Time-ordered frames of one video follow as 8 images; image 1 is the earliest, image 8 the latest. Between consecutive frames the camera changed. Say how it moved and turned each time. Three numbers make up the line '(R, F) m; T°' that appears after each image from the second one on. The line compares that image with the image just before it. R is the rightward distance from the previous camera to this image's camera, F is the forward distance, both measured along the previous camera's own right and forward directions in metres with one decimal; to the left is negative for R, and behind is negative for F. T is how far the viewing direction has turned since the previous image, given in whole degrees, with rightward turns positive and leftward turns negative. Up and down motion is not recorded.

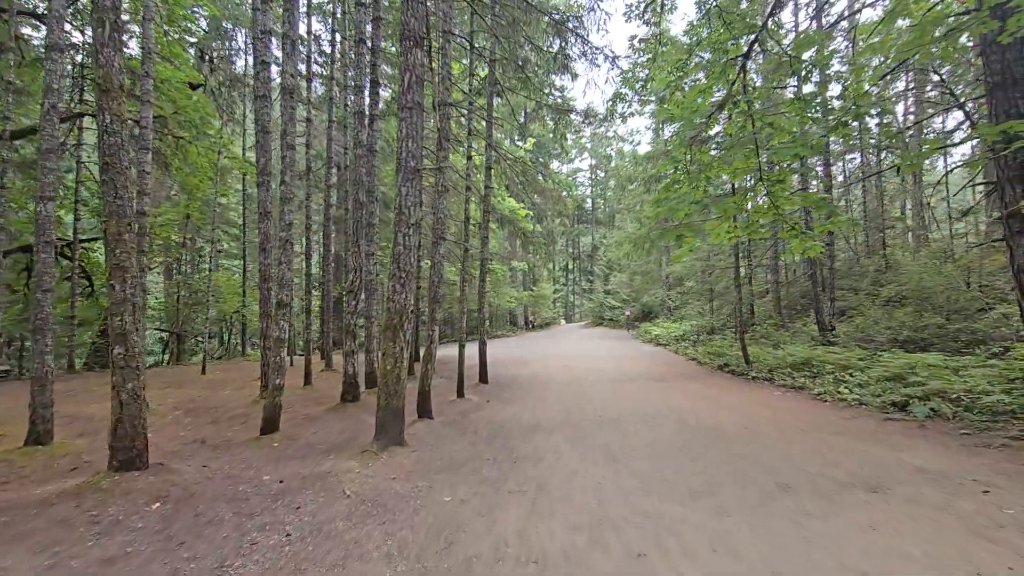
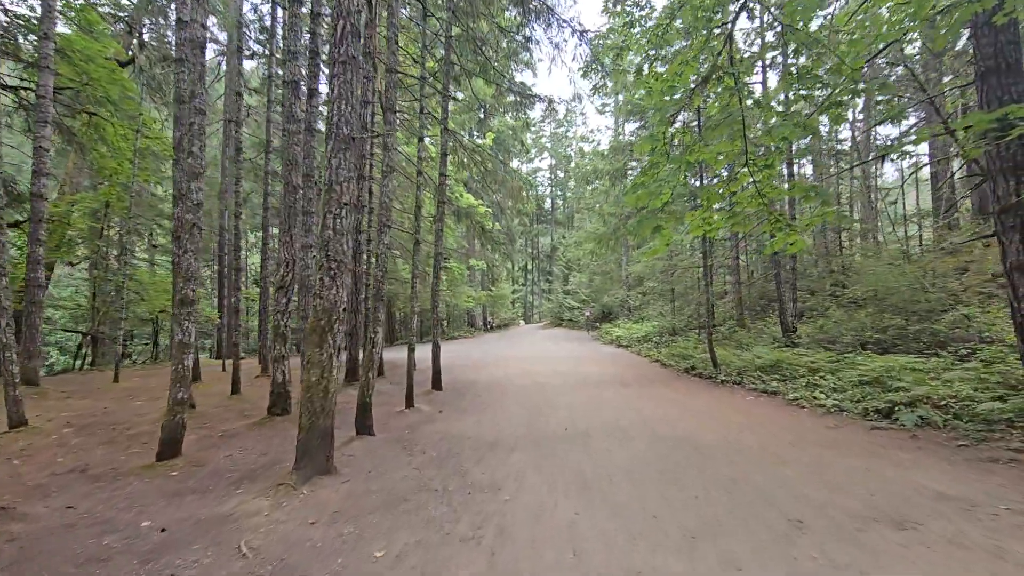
(0.0, +0.8) m; +5°
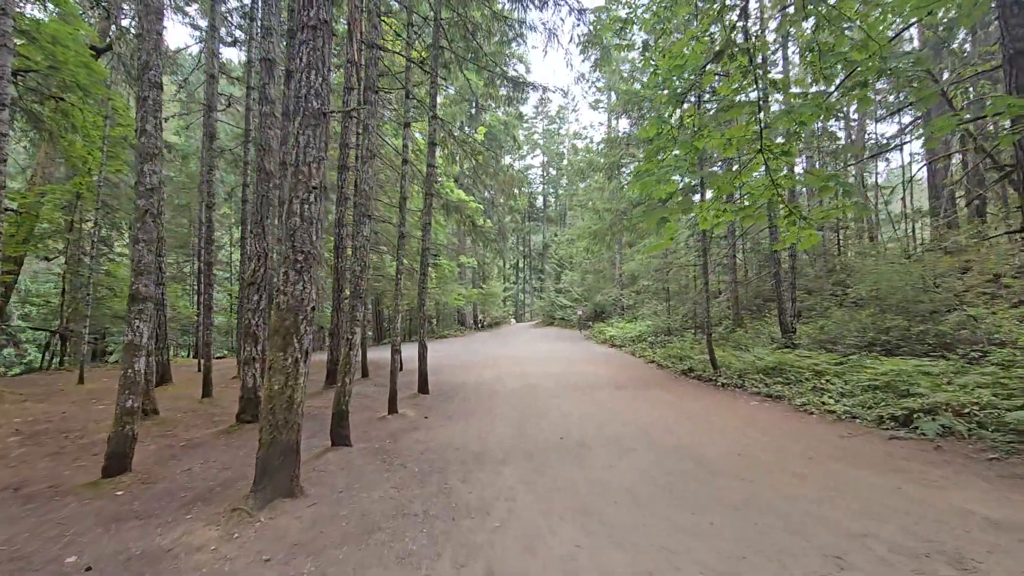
(0.0, +0.5) m; +1°
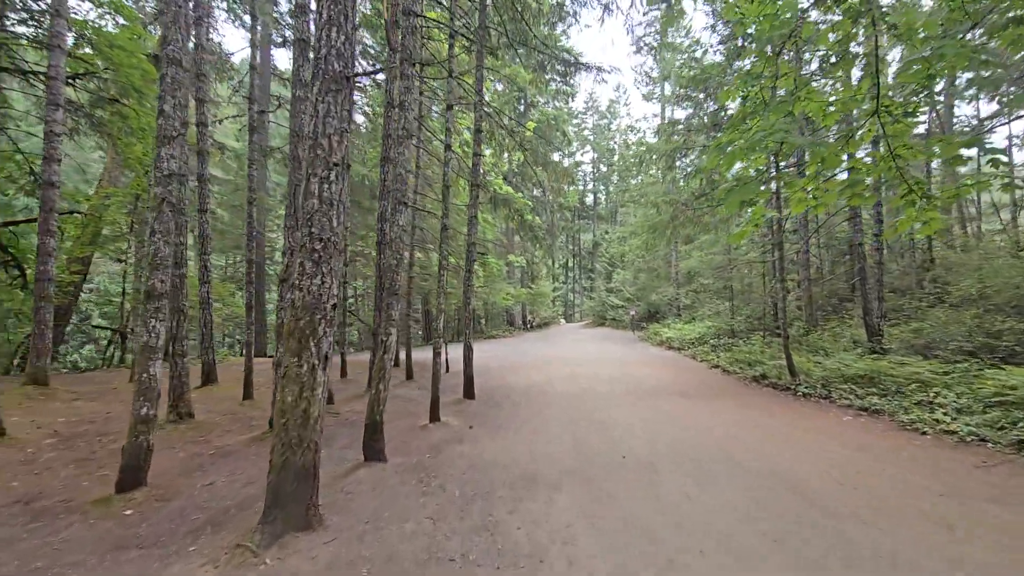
(-0.1, +0.7) m; -5°
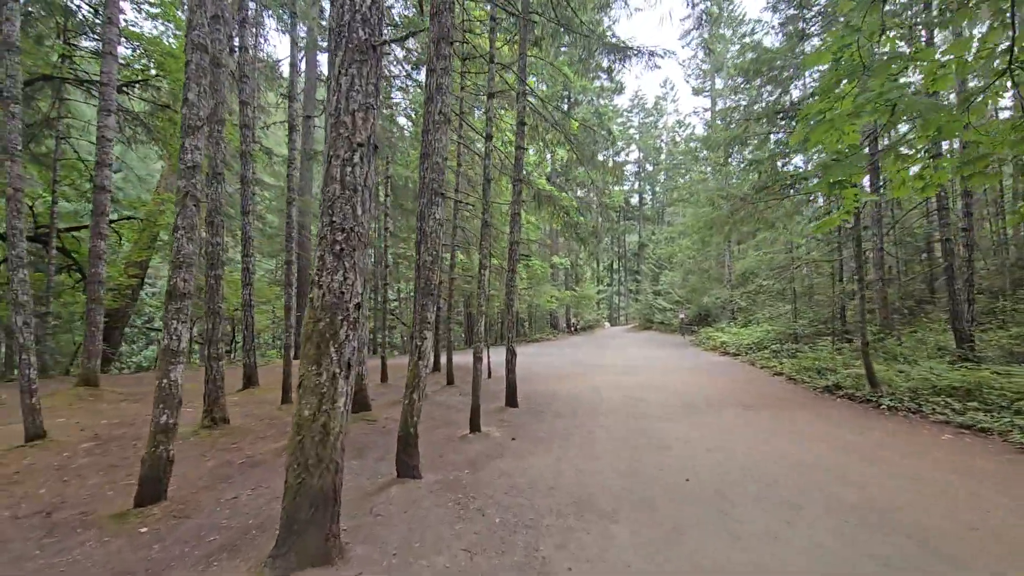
(0.0, +0.5) m; -5°
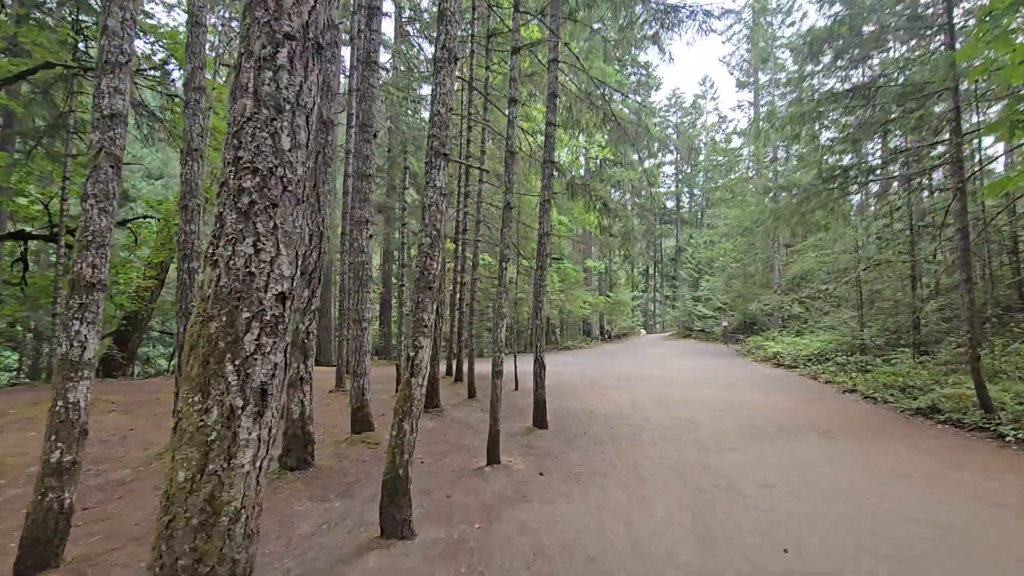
(0.0, +1.1) m; -4°
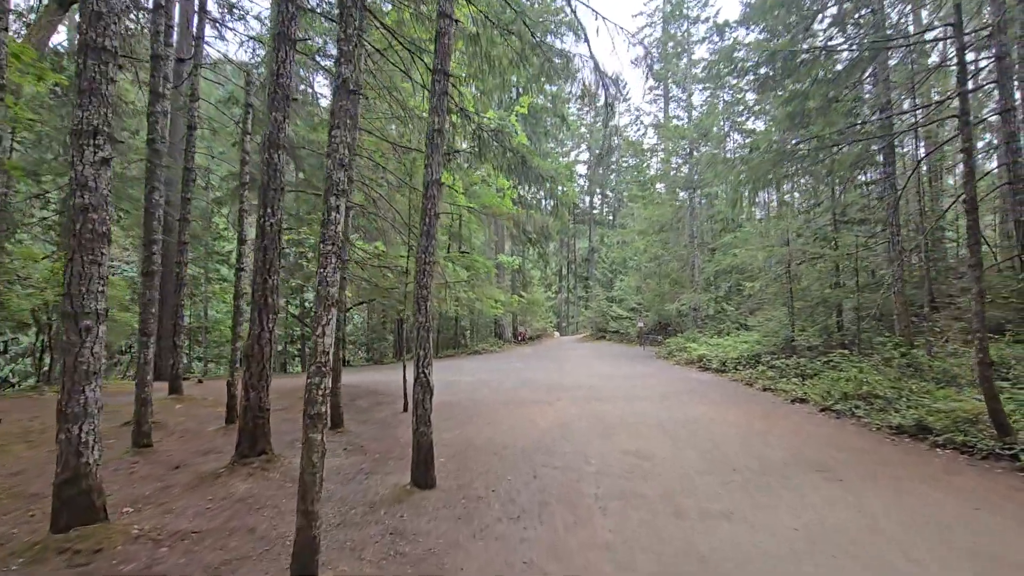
(+0.3, +2.3) m; +10°
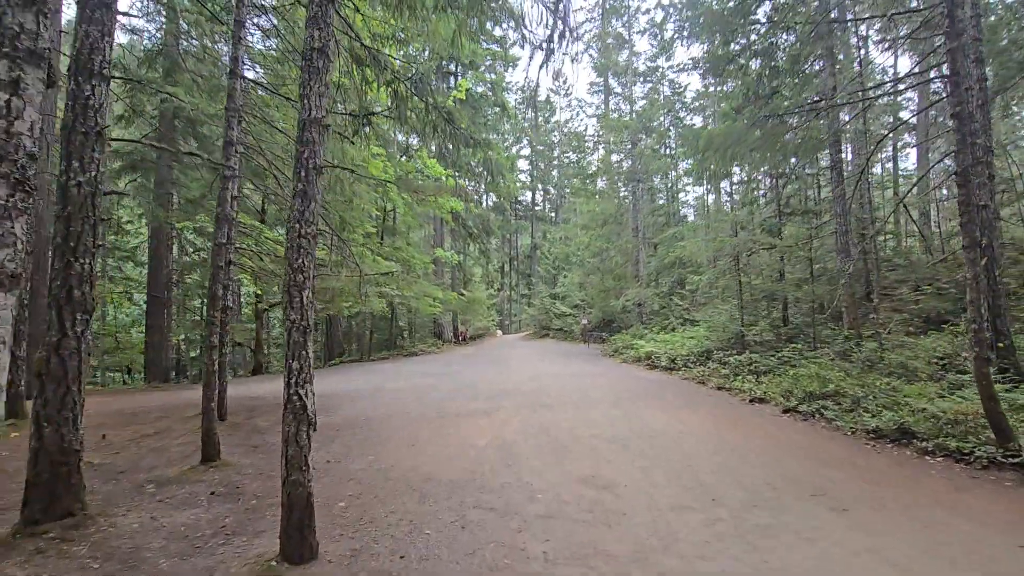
(+0.2, +1.1) m; +6°
